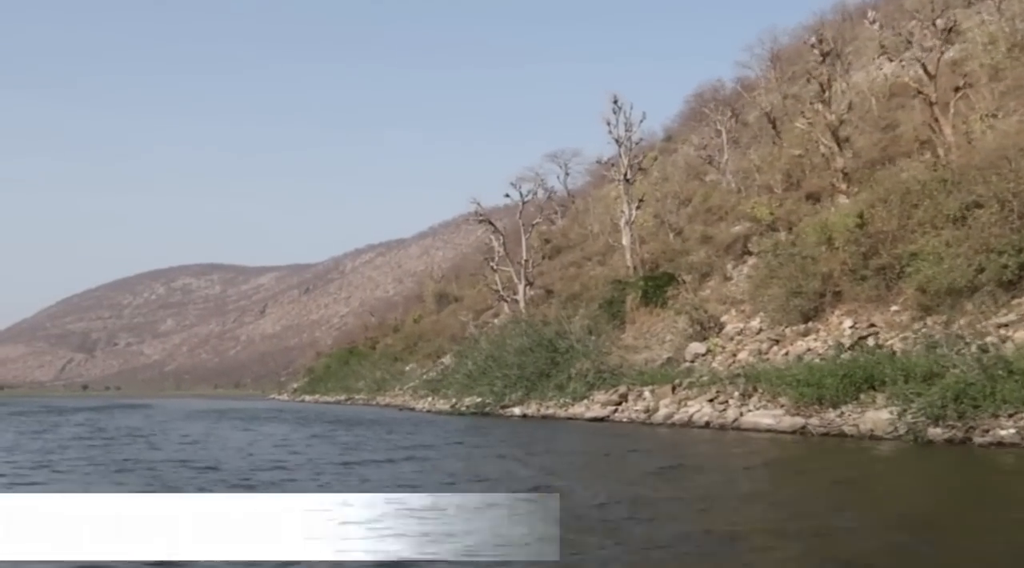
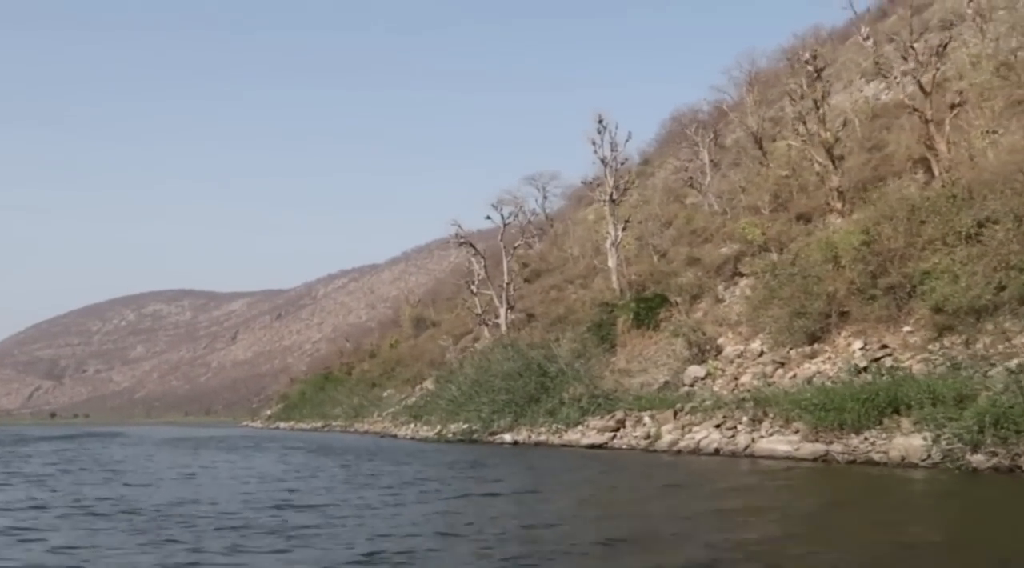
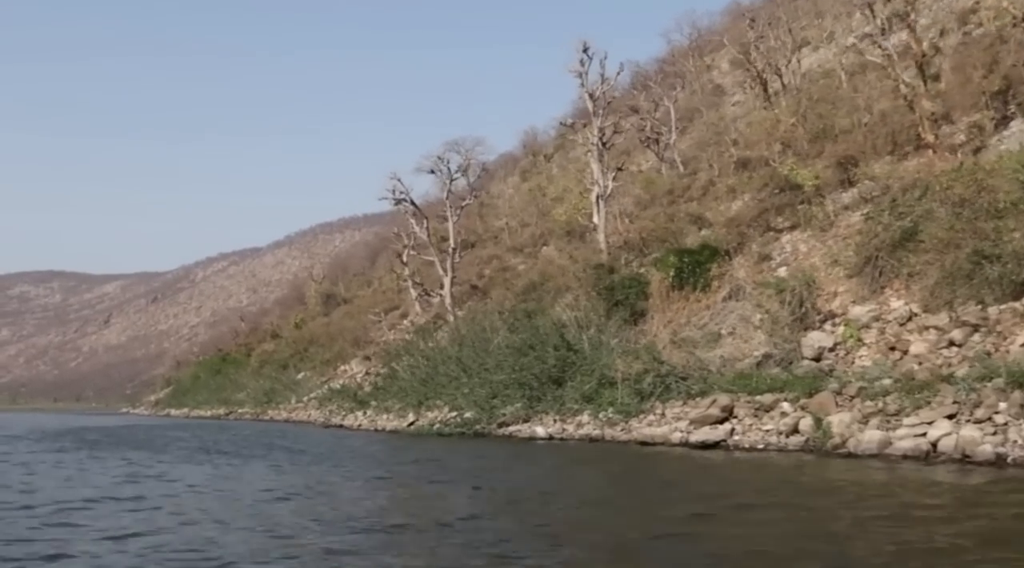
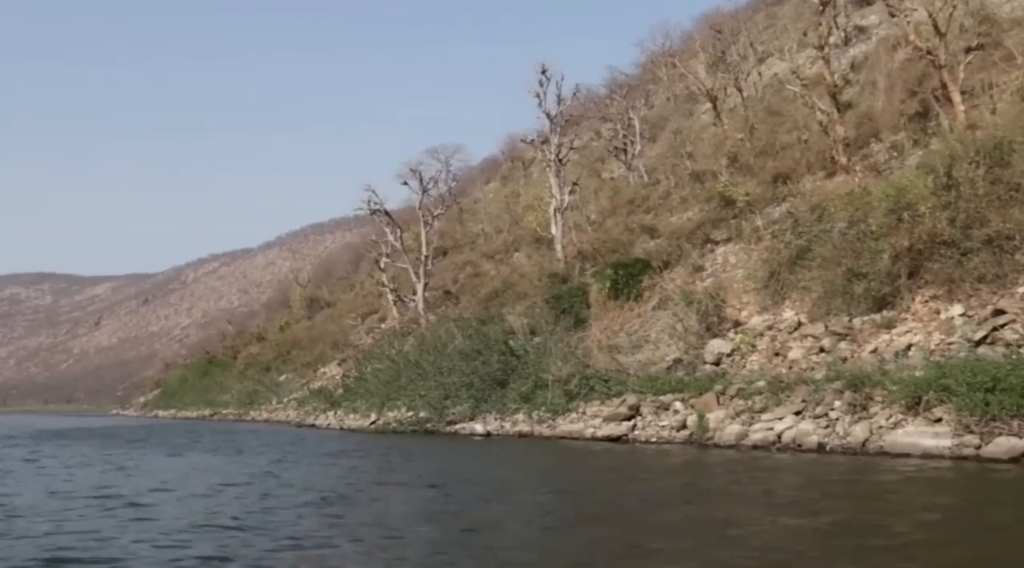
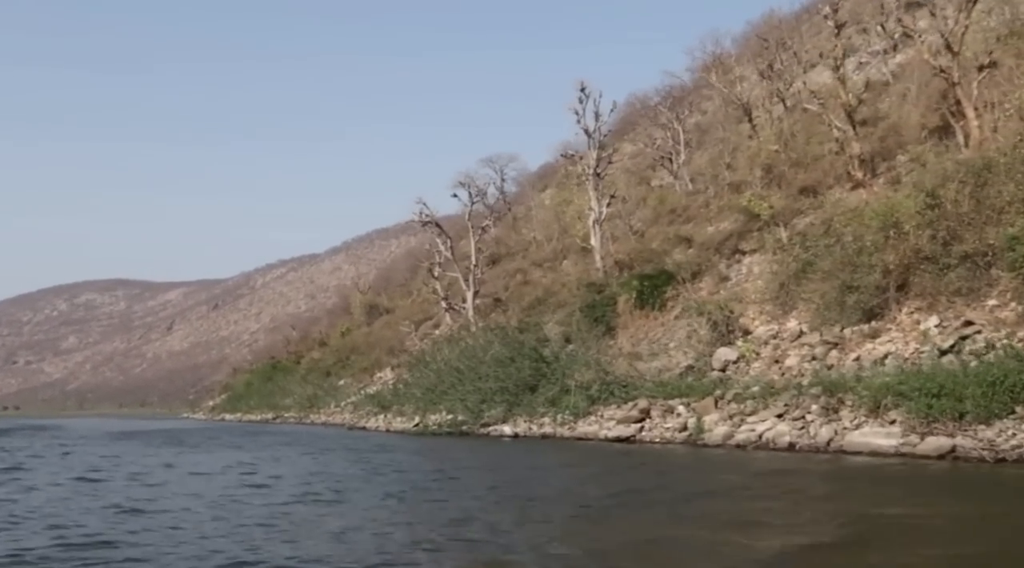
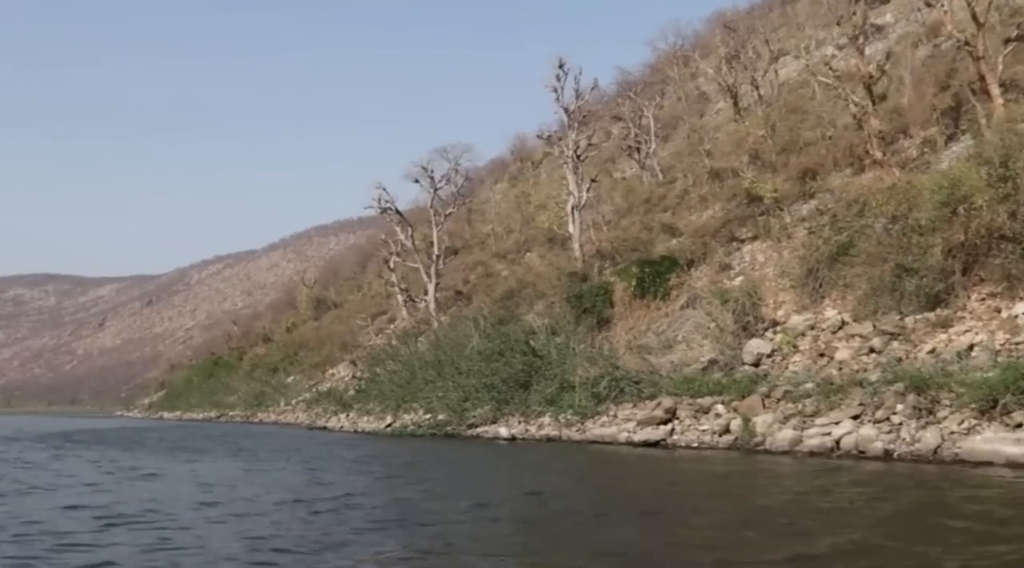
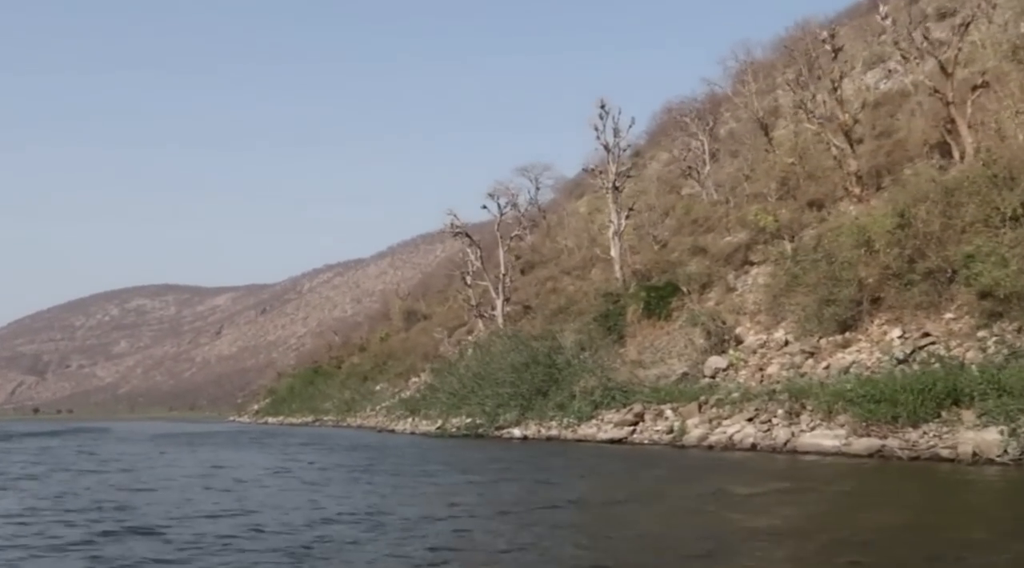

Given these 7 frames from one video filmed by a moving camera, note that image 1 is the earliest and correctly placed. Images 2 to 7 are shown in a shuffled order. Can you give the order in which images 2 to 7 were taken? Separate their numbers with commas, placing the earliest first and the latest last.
2, 7, 5, 4, 6, 3
